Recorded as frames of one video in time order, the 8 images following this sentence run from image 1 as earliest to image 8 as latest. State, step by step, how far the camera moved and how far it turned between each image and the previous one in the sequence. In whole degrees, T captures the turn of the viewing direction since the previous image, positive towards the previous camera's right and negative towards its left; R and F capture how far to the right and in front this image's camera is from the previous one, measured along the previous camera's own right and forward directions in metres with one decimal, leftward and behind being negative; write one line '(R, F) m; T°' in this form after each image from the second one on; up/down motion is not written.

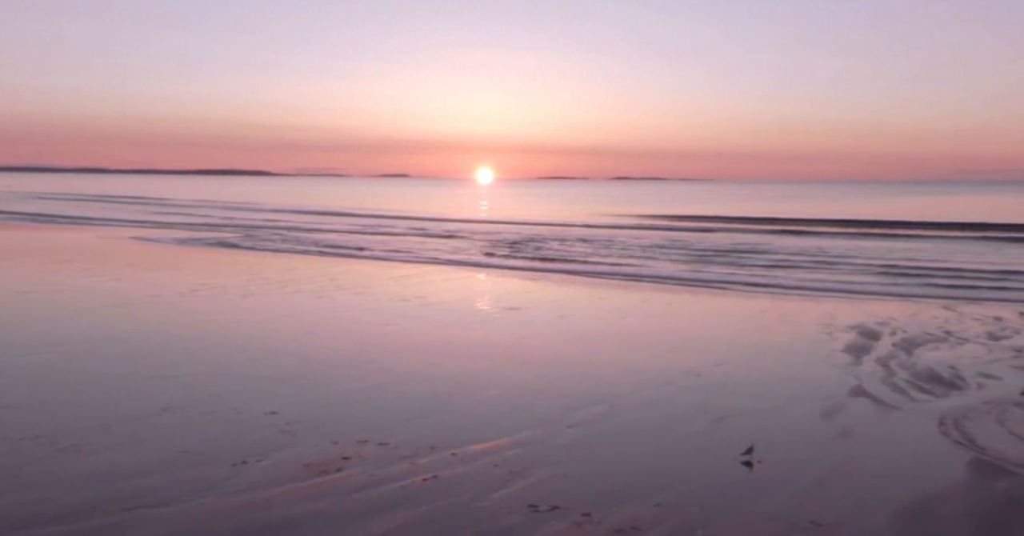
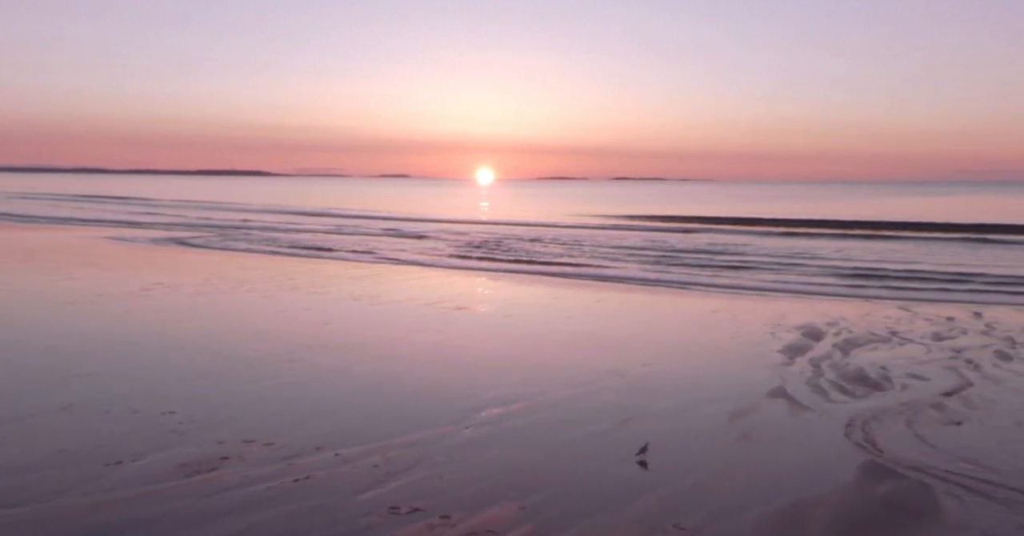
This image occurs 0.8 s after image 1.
(+0.8, +0.1) m; 0°
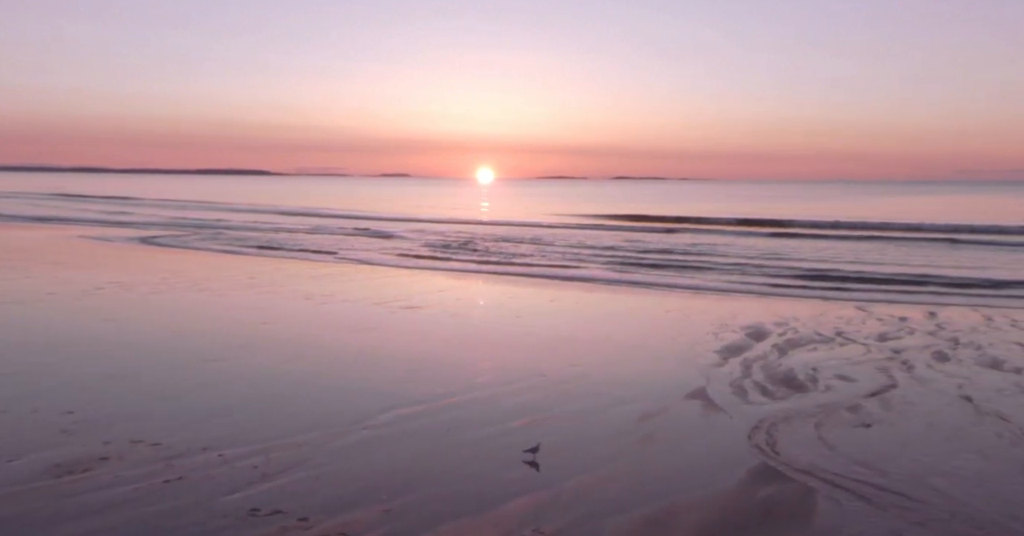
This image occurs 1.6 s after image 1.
(+0.7, +0.1) m; 0°
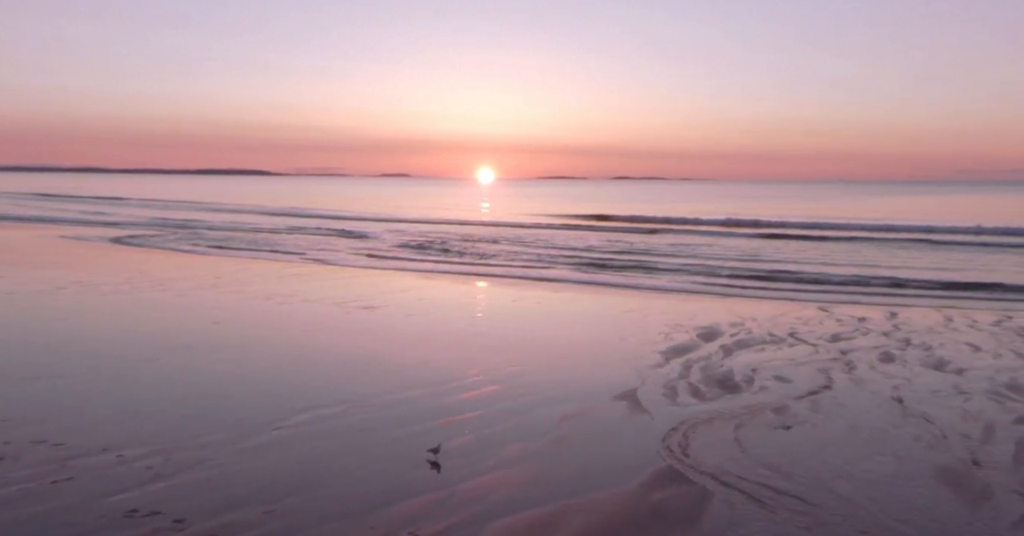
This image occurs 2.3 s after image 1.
(+0.6, 0.0) m; 0°
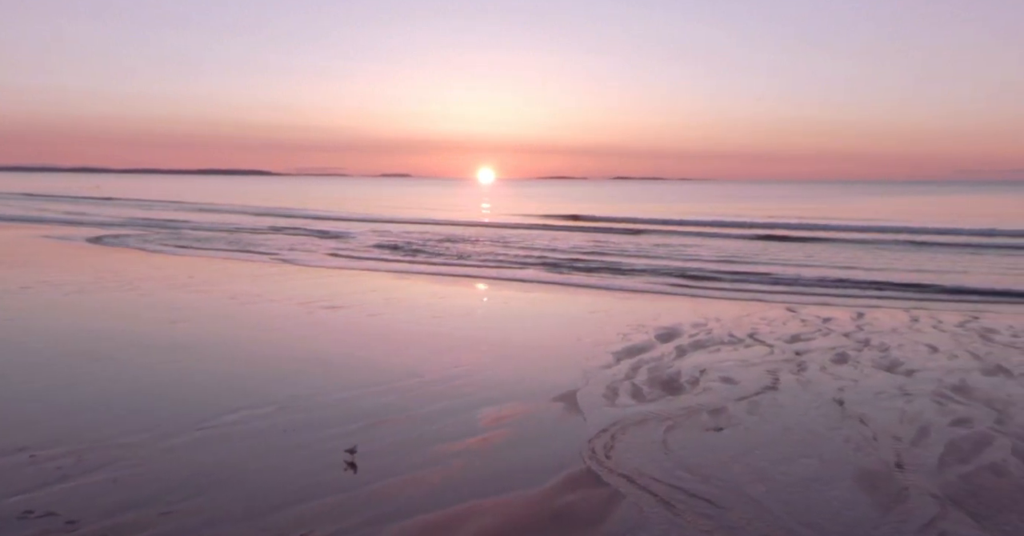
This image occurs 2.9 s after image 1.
(+0.5, 0.0) m; 0°
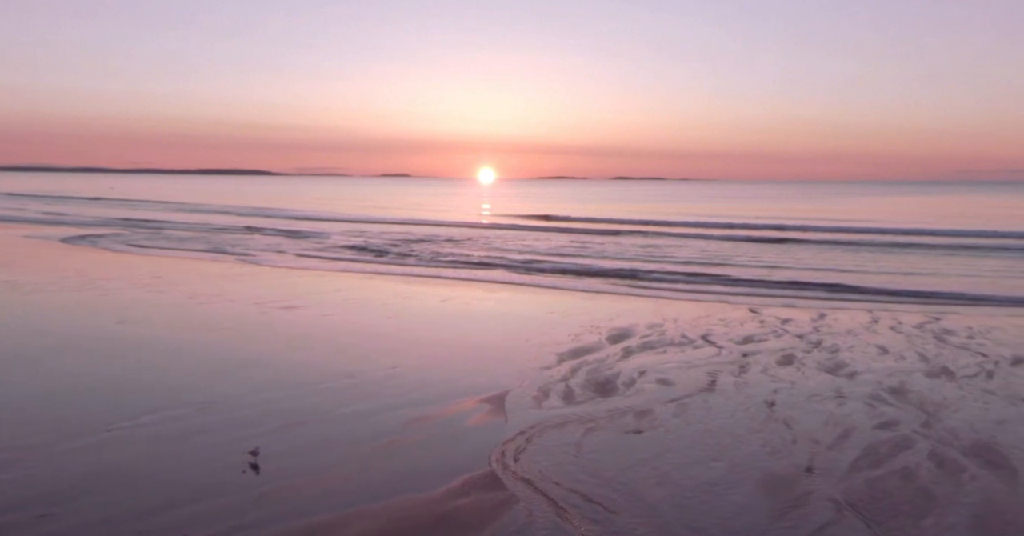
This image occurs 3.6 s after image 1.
(+0.6, +0.1) m; 0°
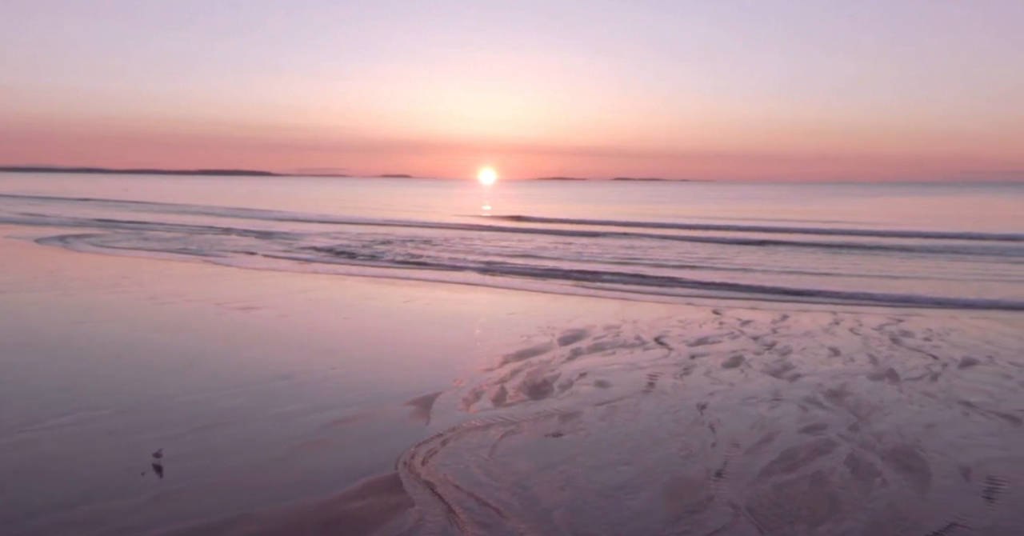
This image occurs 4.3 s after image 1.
(+0.6, +0.1) m; 0°
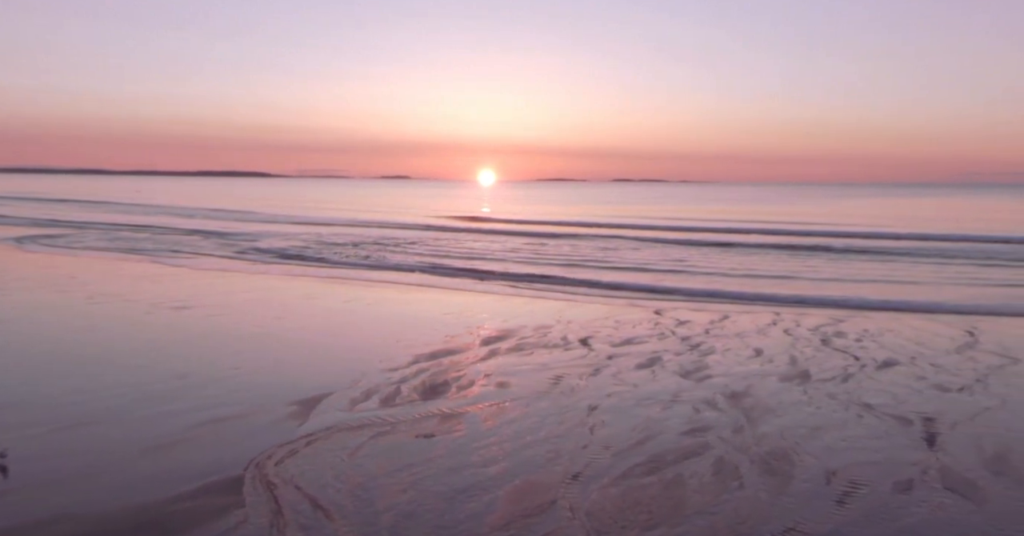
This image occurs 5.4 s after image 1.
(+0.9, +0.1) m; 0°
